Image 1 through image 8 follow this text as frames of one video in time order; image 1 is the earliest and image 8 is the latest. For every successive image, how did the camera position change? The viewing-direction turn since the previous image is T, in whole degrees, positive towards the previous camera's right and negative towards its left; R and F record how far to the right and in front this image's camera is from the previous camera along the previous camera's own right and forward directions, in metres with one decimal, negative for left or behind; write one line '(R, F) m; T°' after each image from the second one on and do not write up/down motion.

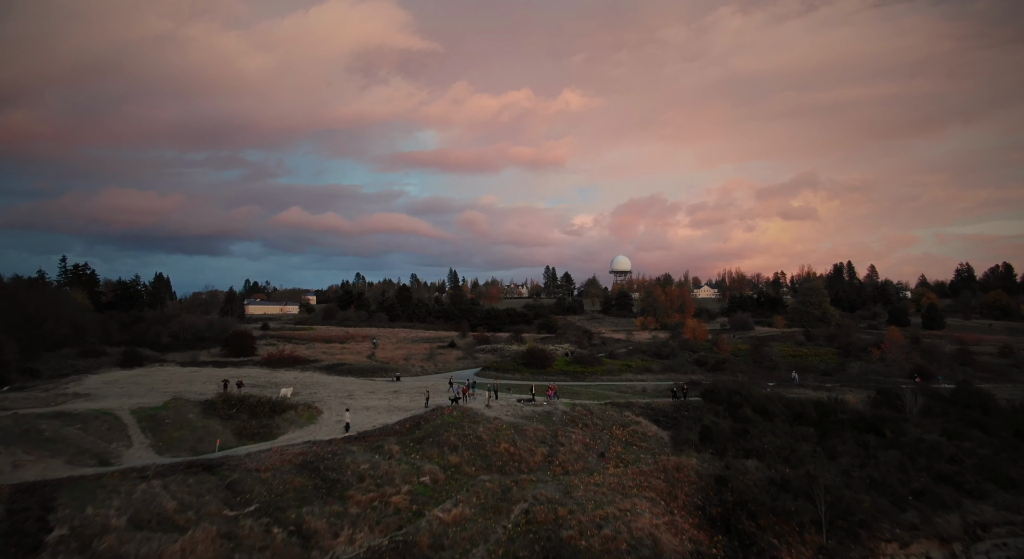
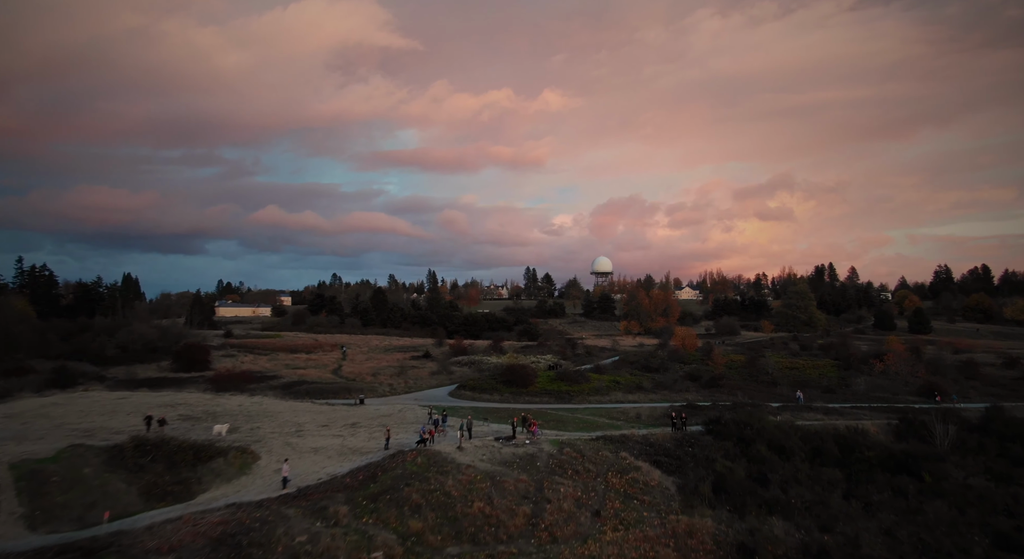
(+0.1, +4.4) m; +2°
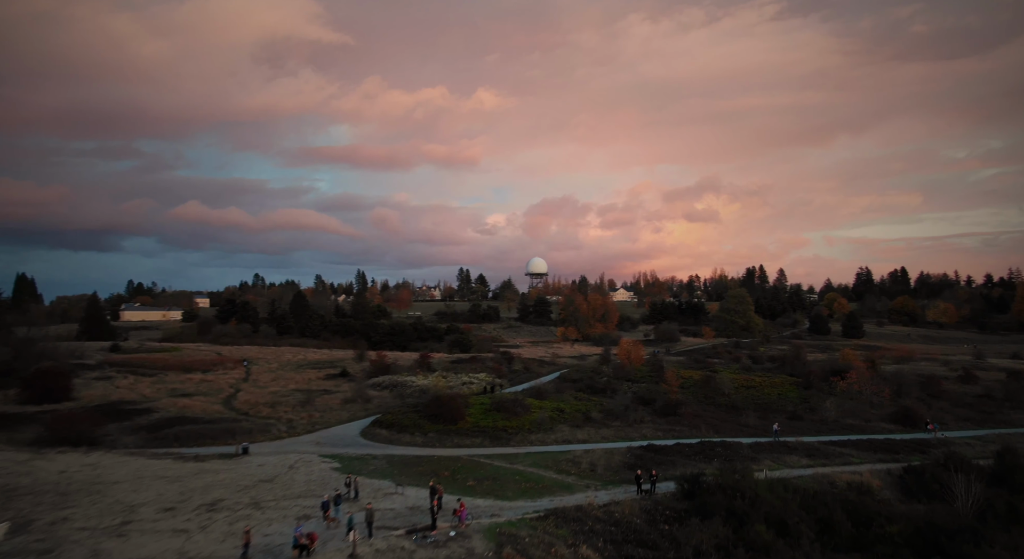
(+0.5, +7.0) m; +6°
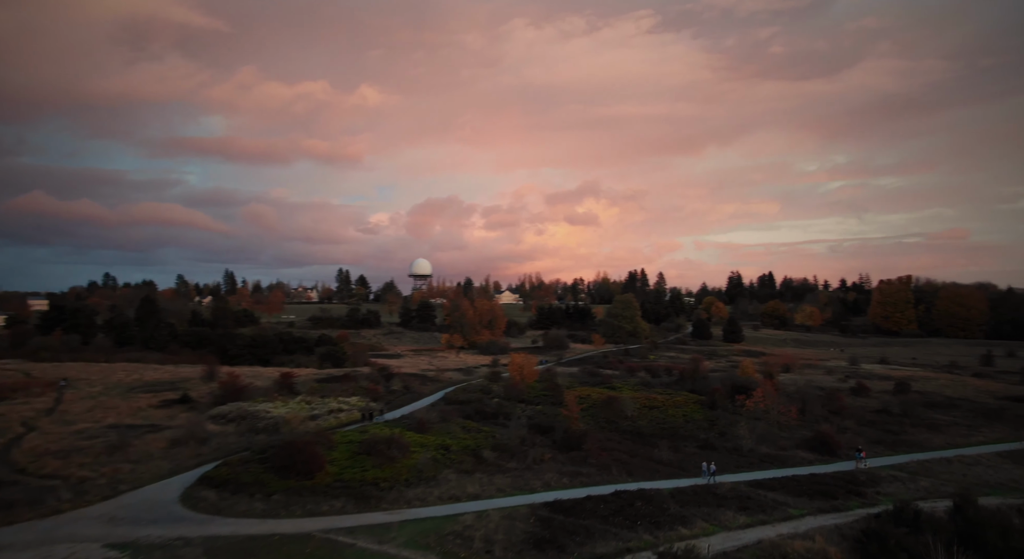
(+0.5, +6.7) m; +11°
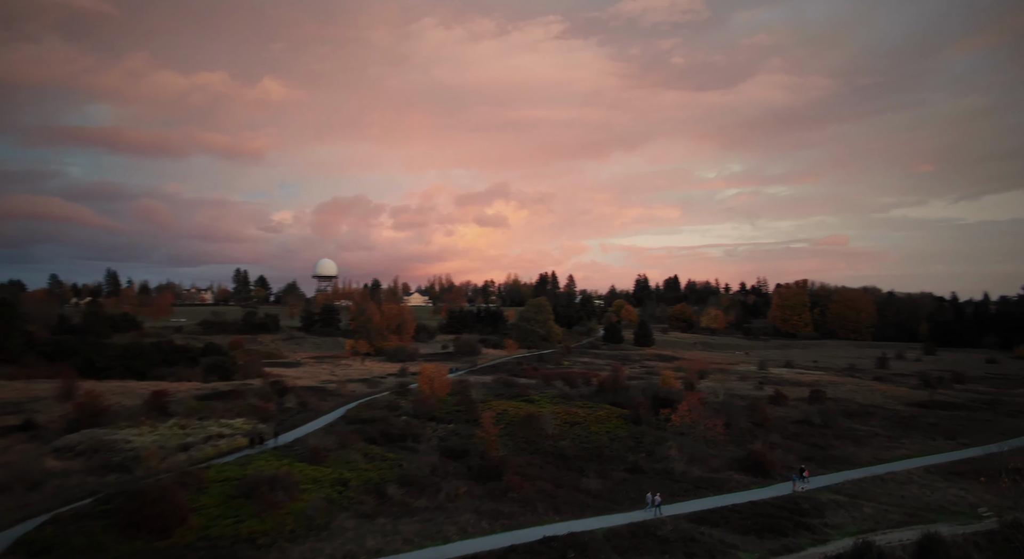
(-0.1, +4.2) m; +8°
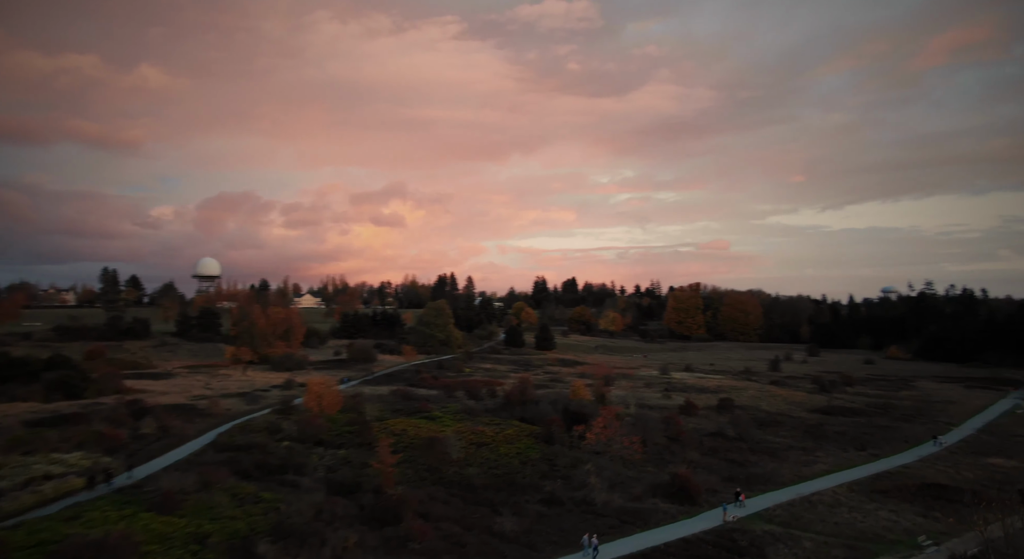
(-0.2, +4.2) m; +10°
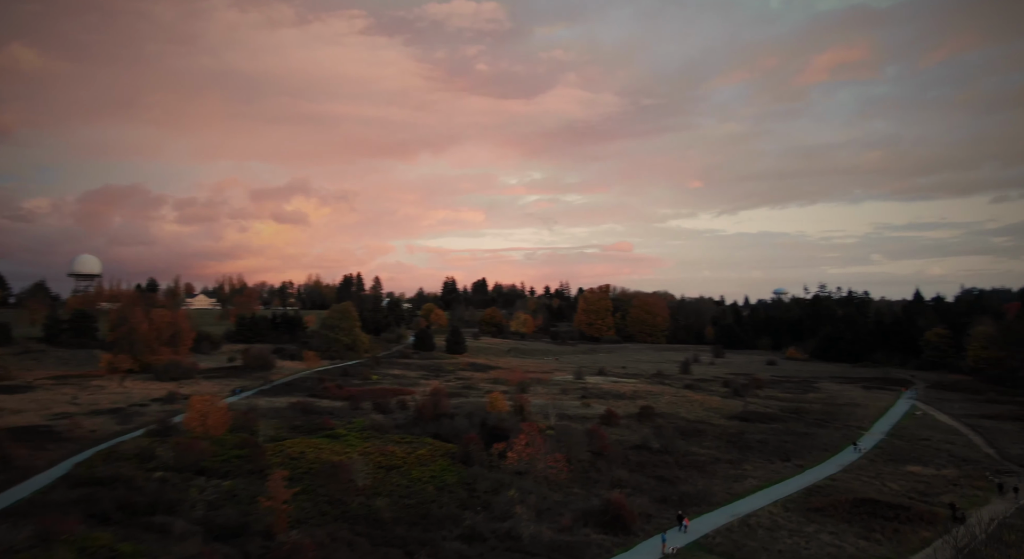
(-0.3, +3.3) m; +9°
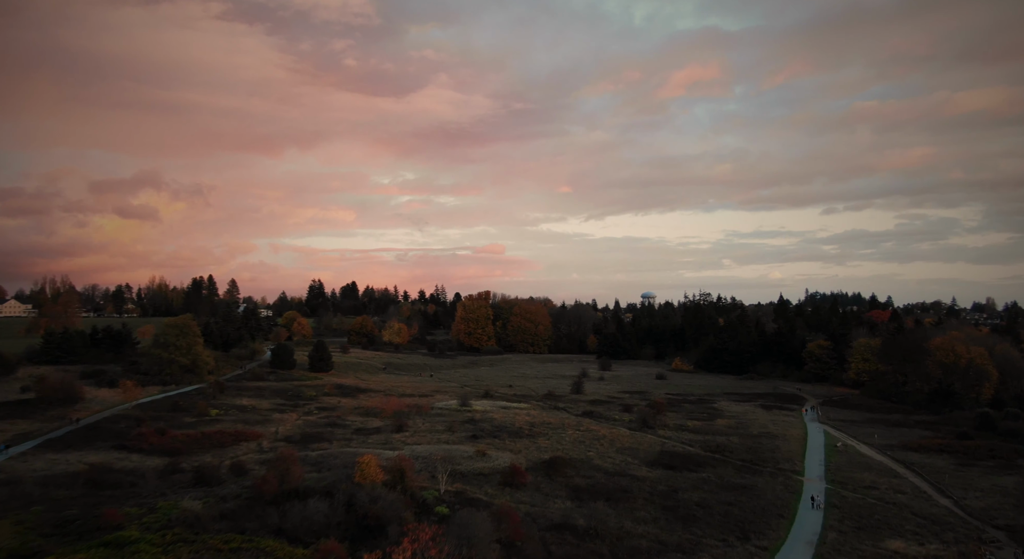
(-0.3, +10.1) m; +12°
